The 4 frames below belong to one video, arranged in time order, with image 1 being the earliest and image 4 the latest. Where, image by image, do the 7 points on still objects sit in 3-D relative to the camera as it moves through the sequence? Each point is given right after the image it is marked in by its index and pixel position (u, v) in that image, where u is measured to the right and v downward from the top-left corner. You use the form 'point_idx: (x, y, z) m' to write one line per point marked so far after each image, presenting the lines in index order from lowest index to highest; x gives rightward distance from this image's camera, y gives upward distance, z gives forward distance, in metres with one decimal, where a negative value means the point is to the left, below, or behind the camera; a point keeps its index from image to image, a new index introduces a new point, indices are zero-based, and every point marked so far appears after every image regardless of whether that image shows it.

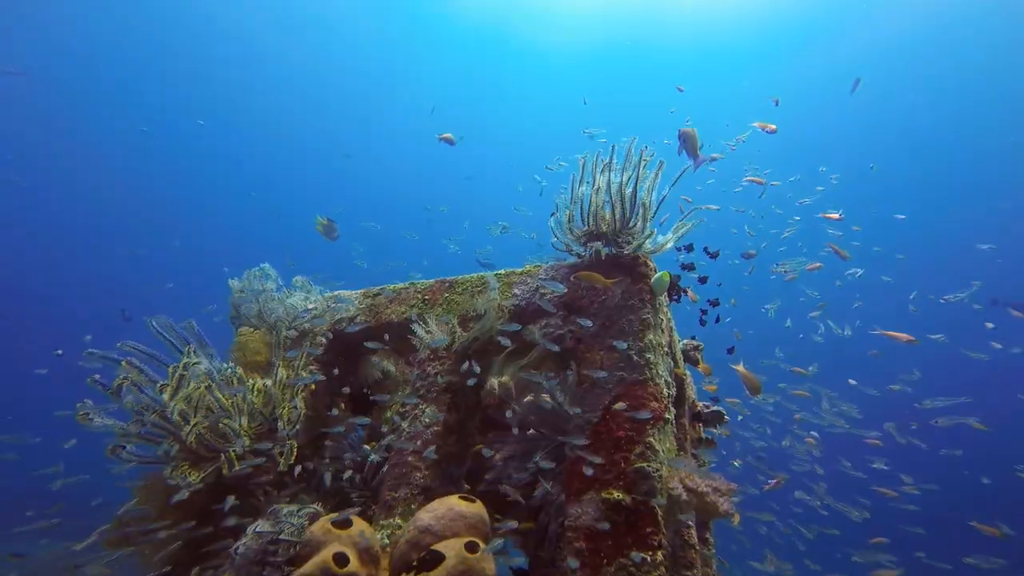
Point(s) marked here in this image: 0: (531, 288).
0: (+0.2, 0.0, +5.0) m
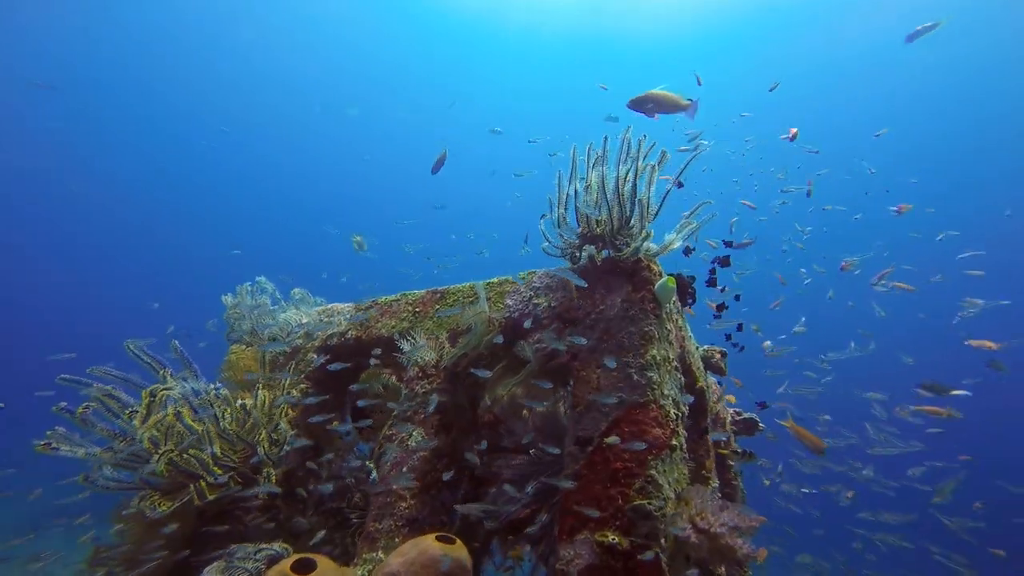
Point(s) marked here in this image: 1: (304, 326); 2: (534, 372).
0: (+0.1, -0.1, +4.6) m
1: (-2.3, -0.4, +5.6) m
2: (+0.2, -0.8, +4.3) m
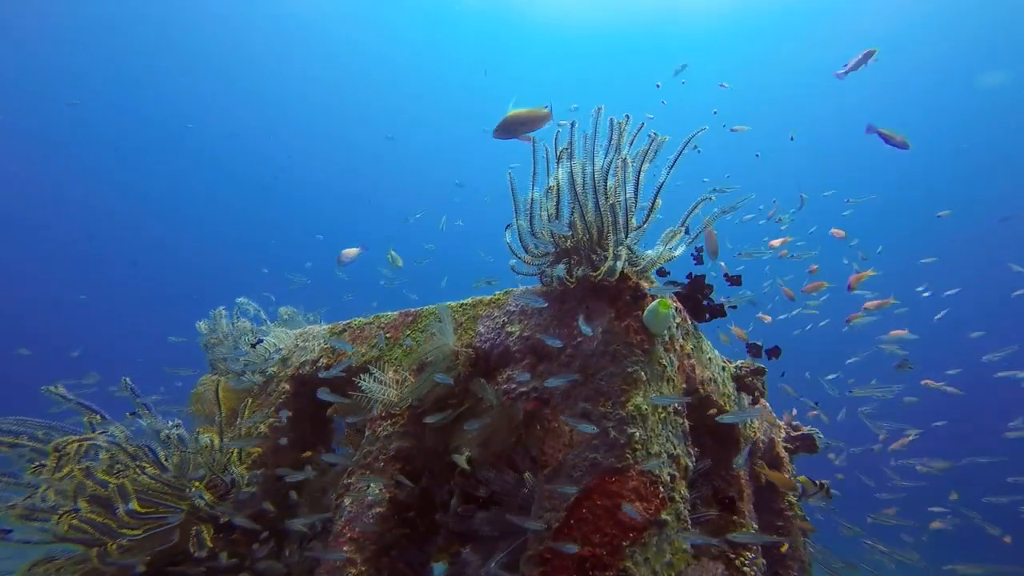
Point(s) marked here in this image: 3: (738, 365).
0: (-0.1, -0.3, +3.9) m
1: (-2.4, -0.7, +5.1) m
2: (-0.1, -0.9, +3.6) m
3: (+2.5, -0.9, +5.5) m
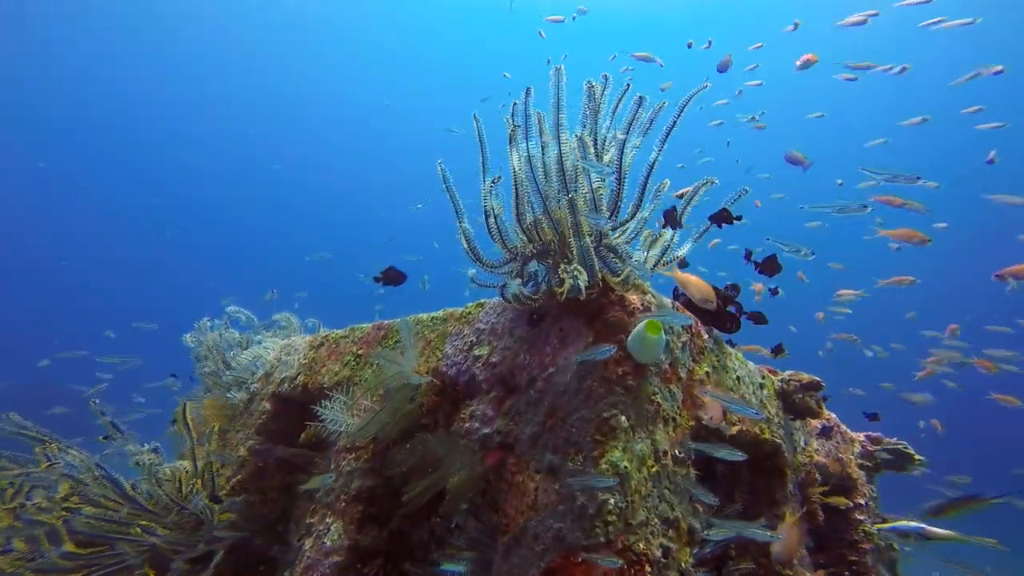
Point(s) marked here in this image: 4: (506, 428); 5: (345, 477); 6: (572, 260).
0: (-0.3, -0.4, +3.2) m
1: (-2.5, -0.8, +4.8) m
2: (-0.3, -1.0, +3.0) m
3: (+2.5, -0.8, +4.5) m
4: (0.0, -0.8, +2.7) m
5: (-1.2, -1.3, +3.5) m
6: (+0.4, +0.2, +2.6) m
